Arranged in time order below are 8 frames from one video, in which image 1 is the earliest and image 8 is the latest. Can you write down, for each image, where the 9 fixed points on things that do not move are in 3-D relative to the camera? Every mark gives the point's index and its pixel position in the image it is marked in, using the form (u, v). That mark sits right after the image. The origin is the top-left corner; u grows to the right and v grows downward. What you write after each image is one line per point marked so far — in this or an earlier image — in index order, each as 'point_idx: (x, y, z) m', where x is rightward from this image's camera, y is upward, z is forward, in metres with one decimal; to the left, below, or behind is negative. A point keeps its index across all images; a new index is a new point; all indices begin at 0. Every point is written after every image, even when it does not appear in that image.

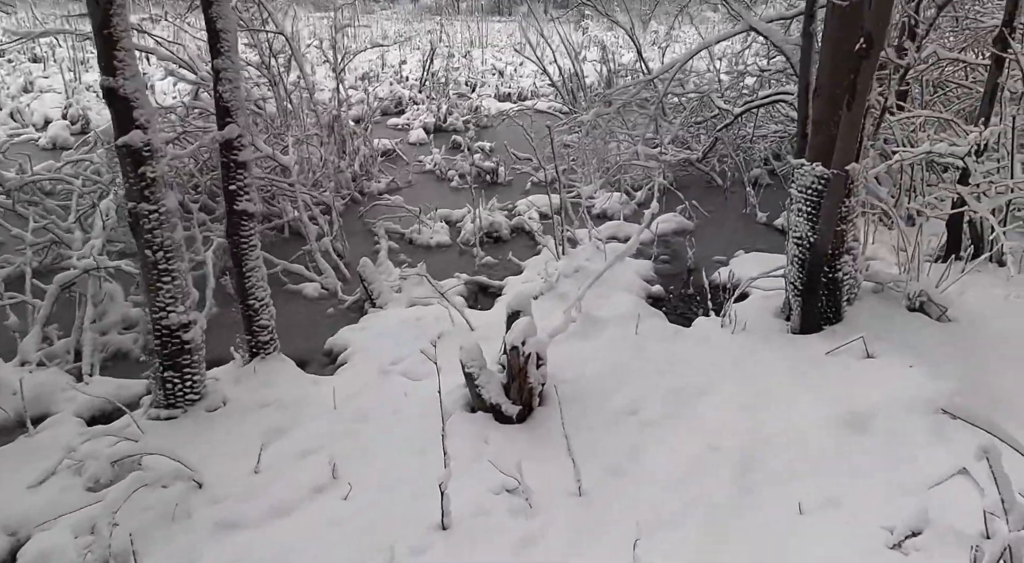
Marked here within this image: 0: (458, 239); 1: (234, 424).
0: (-0.6, +0.4, +8.6) m
1: (-1.5, -0.8, +4.3) m
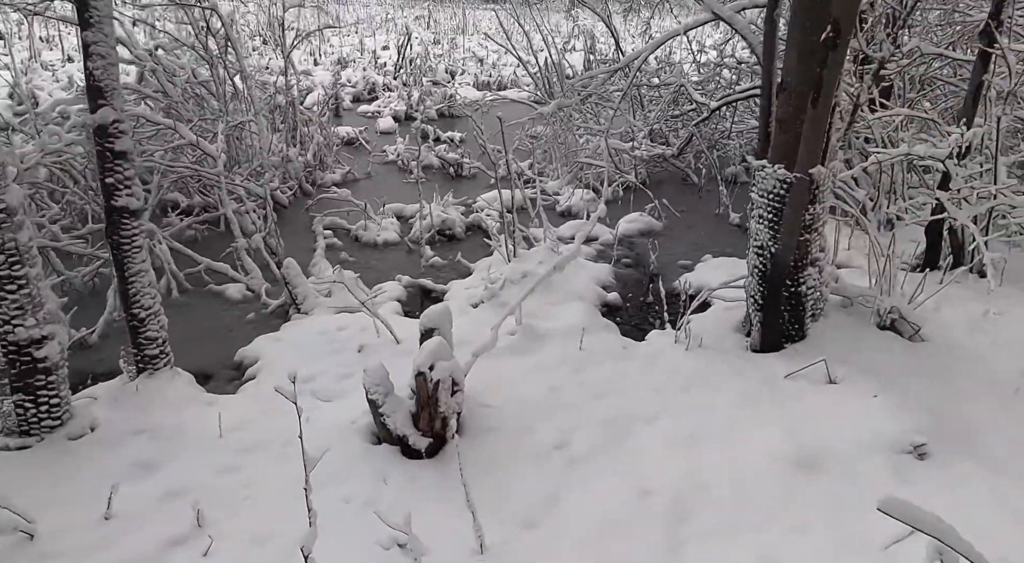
0: (-1.1, +0.4, +8.1) m
1: (-2.0, -0.8, +3.8) m
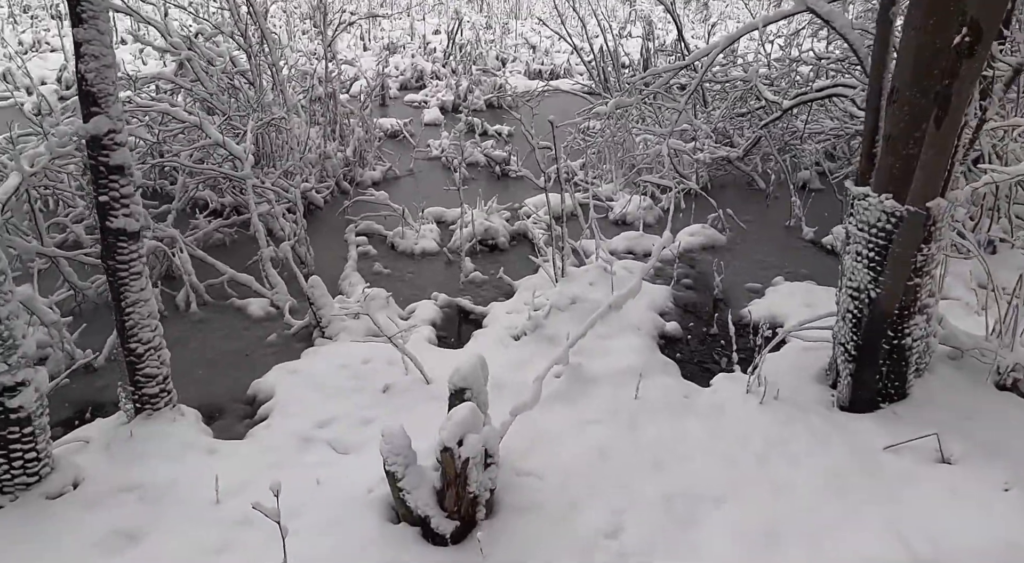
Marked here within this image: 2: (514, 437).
0: (-0.6, +0.3, +7.4) m
1: (-1.8, -1.0, +3.3) m
2: (0.0, -0.8, +4.0) m
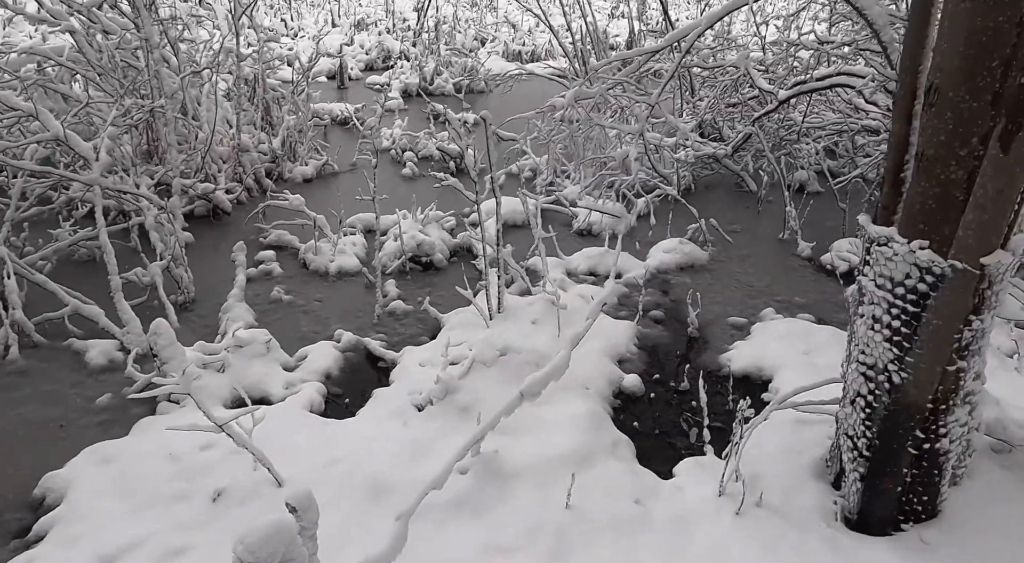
0: (-1.1, +0.1, +6.2) m
1: (-2.3, -1.2, +2.0) m
2: (-0.5, -1.0, +2.8) m
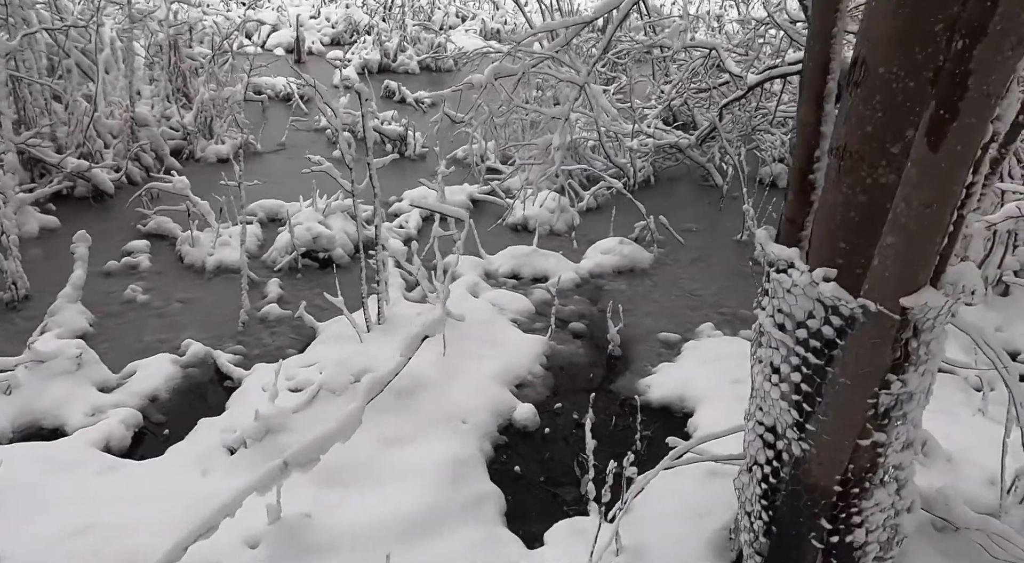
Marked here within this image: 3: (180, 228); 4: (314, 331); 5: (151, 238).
0: (-1.7, +0.2, +5.5) m
1: (-2.9, -1.3, +1.3) m
2: (-1.1, -1.1, +2.1) m
3: (-2.5, +0.4, +6.1) m
4: (-1.1, -0.3, +4.6) m
5: (-2.7, +0.3, +6.0) m
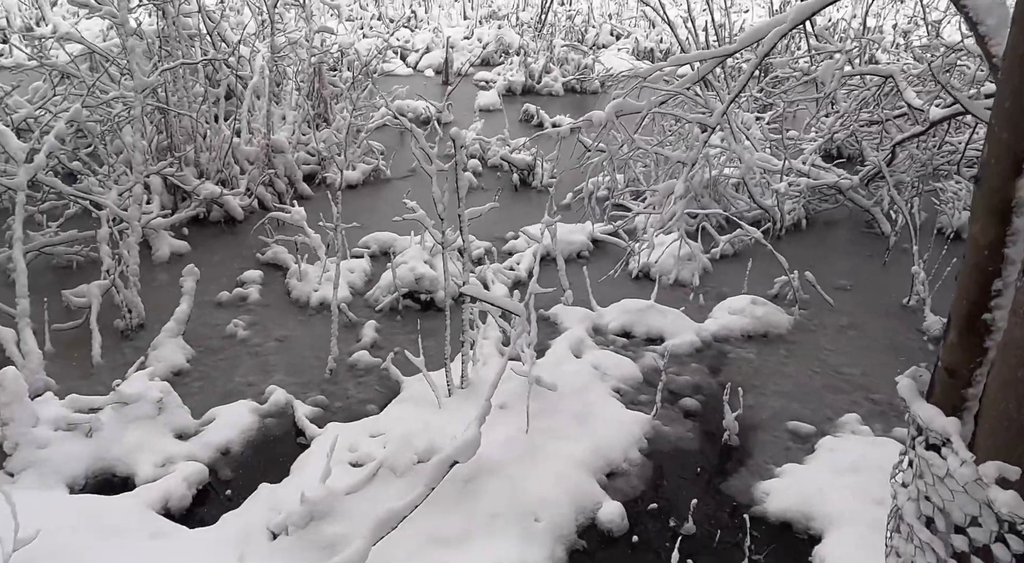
0: (-1.0, -0.1, +5.2) m
1: (-3.0, -1.4, +1.4) m
2: (-1.1, -1.3, +1.8) m
3: (-1.6, +0.2, +6.0) m
4: (-0.6, -0.6, +4.2) m
5: (-1.8, +0.1, +5.9) m
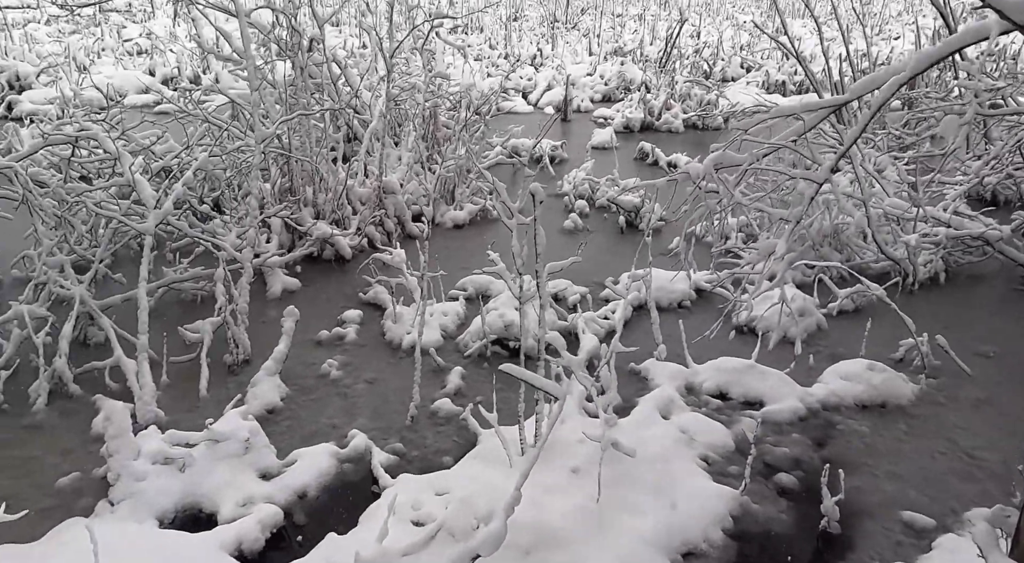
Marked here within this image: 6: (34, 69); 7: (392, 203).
0: (-0.4, -0.4, +5.1) m
1: (-3.1, -1.4, +1.6) m
2: (-1.1, -1.5, +1.7) m
3: (-0.9, -0.1, +6.0) m
4: (-0.2, -0.8, +4.1) m
5: (-1.1, -0.2, +6.0) m
6: (-6.7, +3.0, +11.4) m
7: (-1.2, +0.8, +7.7) m
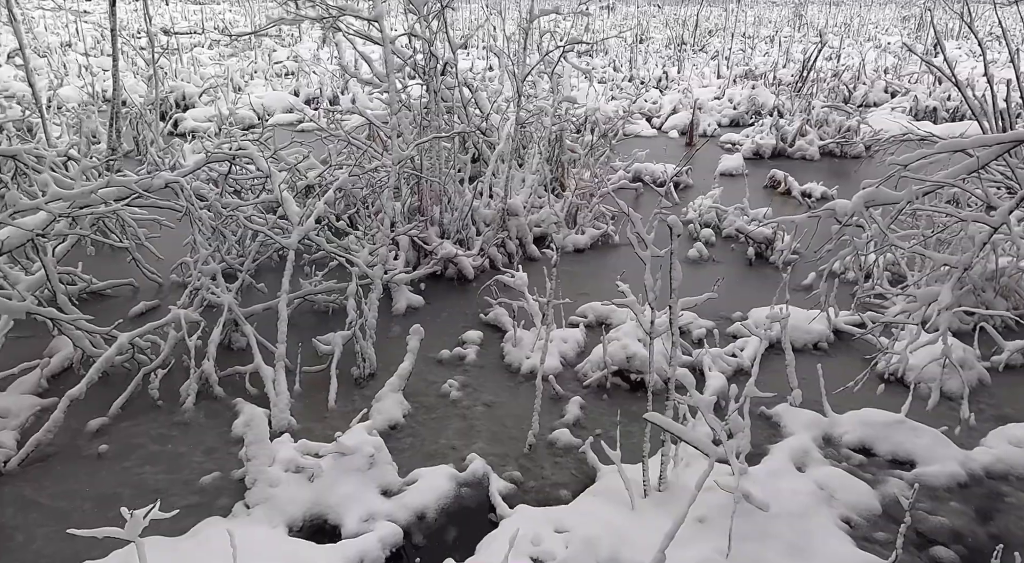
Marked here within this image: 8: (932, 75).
0: (+0.4, -0.6, +5.0) m
1: (-2.8, -1.4, +1.9) m
2: (-0.9, -1.5, +1.7) m
3: (0.0, -0.3, +5.9) m
4: (+0.4, -1.0, +3.9) m
5: (-0.2, -0.3, +6.0) m
6: (-4.9, +3.0, +12.1) m
7: (0.0, +0.6, +7.7) m
8: (+7.9, +3.9, +15.3) m
